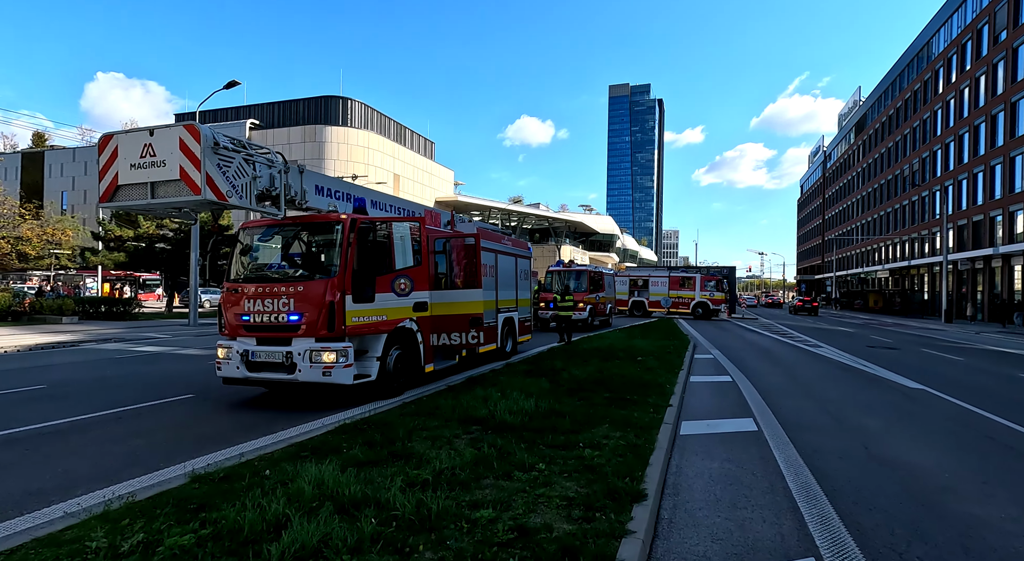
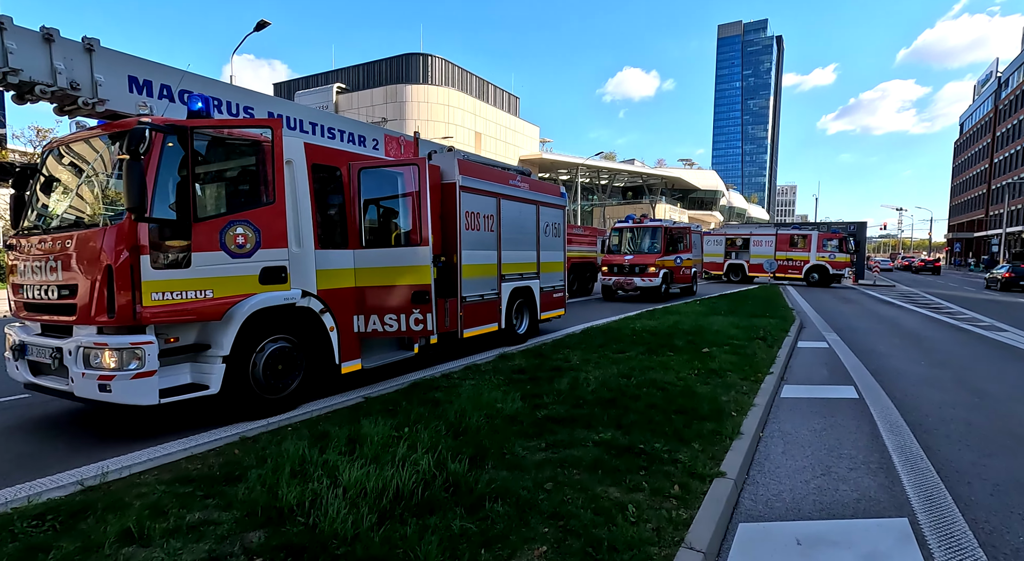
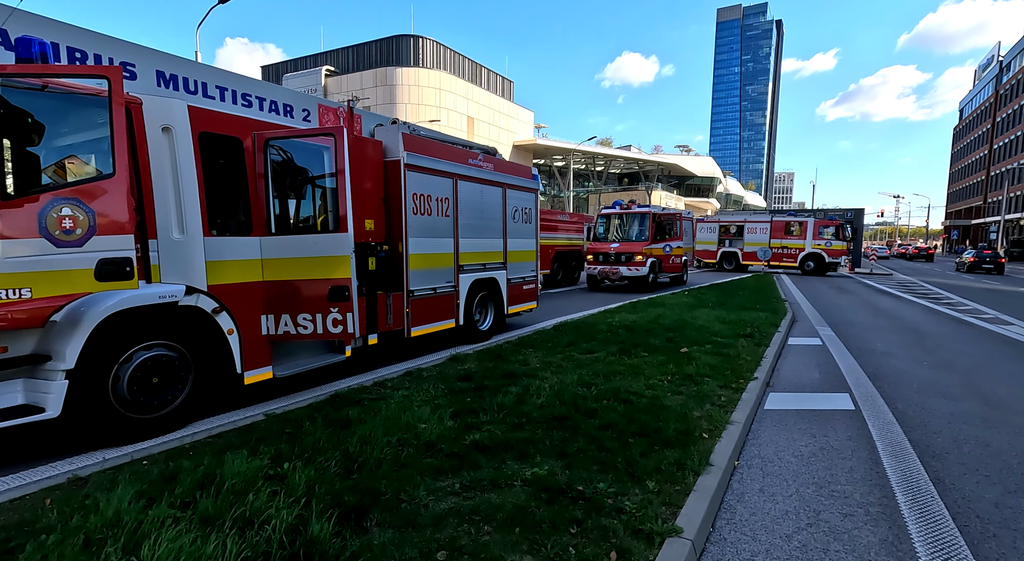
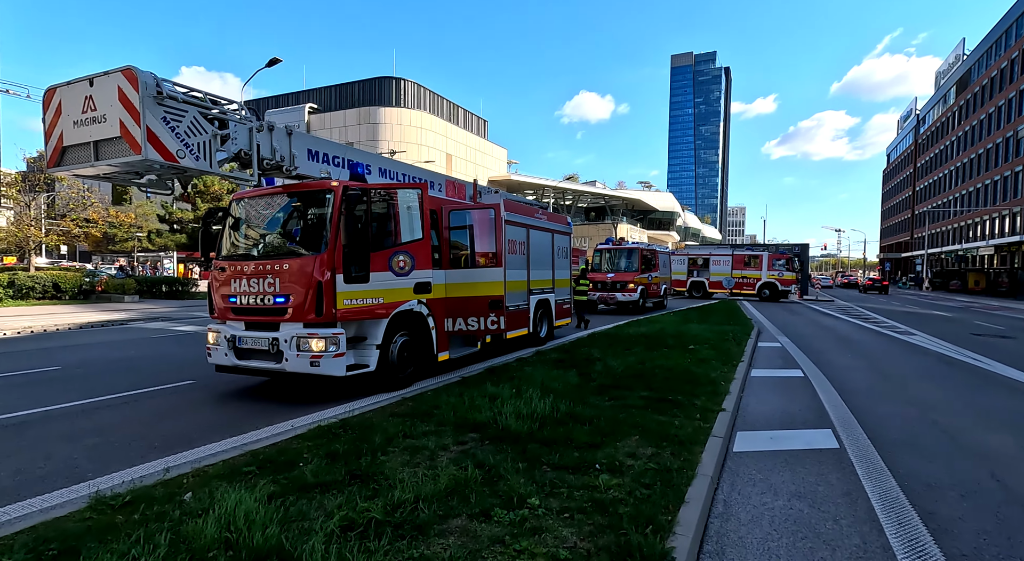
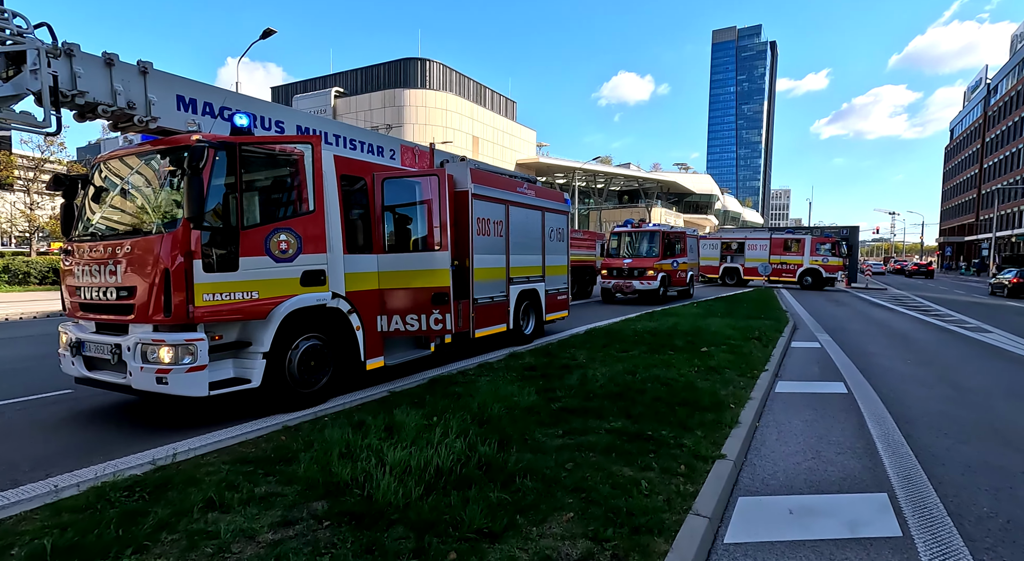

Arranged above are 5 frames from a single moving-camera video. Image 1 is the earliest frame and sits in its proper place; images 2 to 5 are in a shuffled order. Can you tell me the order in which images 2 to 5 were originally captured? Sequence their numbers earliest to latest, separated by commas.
4, 5, 2, 3
